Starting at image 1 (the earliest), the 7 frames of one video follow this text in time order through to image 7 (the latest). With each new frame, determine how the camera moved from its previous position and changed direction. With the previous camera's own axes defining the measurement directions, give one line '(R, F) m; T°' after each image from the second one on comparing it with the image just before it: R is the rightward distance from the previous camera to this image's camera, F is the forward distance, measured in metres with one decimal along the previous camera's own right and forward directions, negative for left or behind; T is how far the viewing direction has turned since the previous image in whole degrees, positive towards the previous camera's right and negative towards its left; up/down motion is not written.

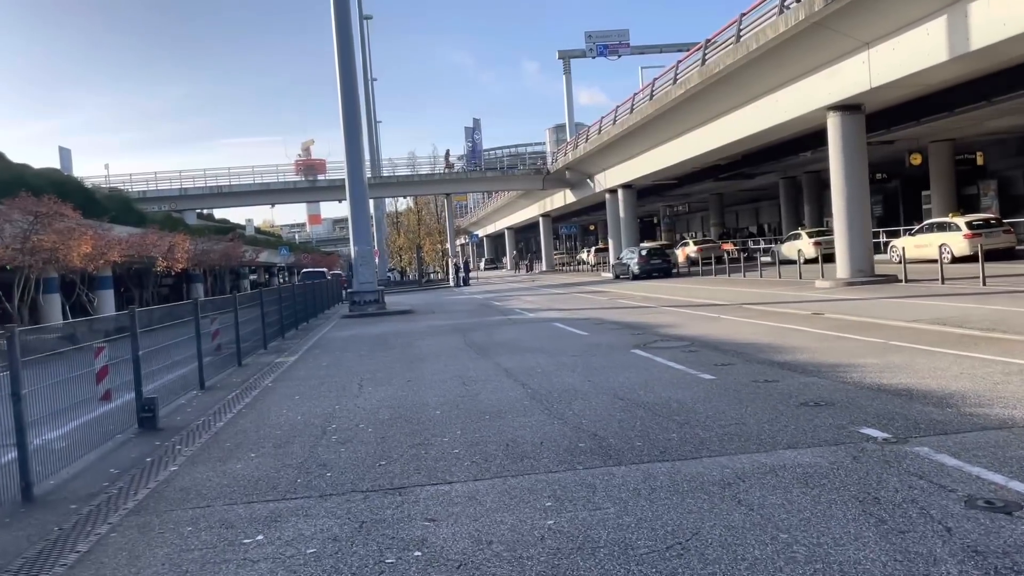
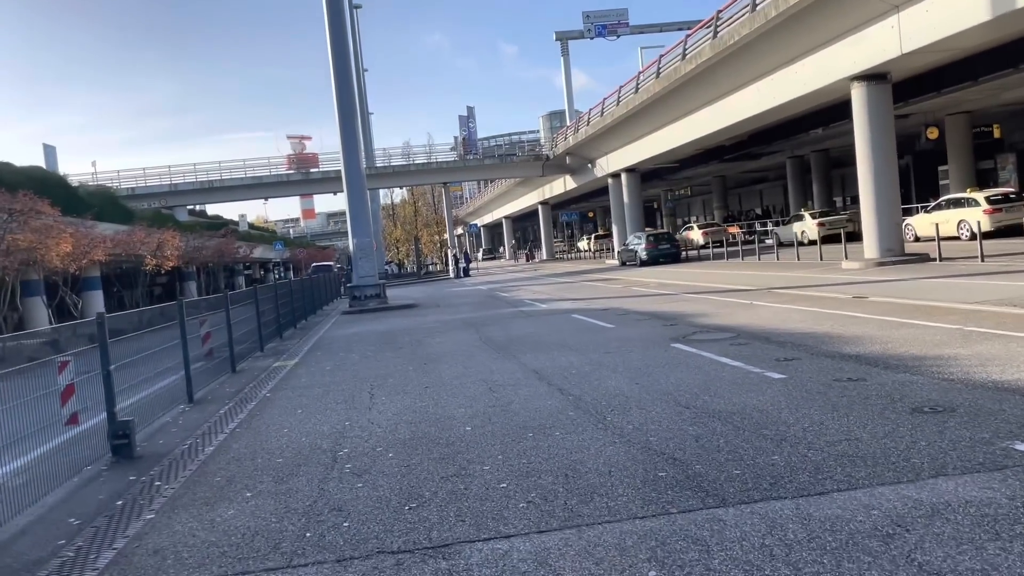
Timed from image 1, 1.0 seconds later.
(-0.4, +1.5) m; 0°
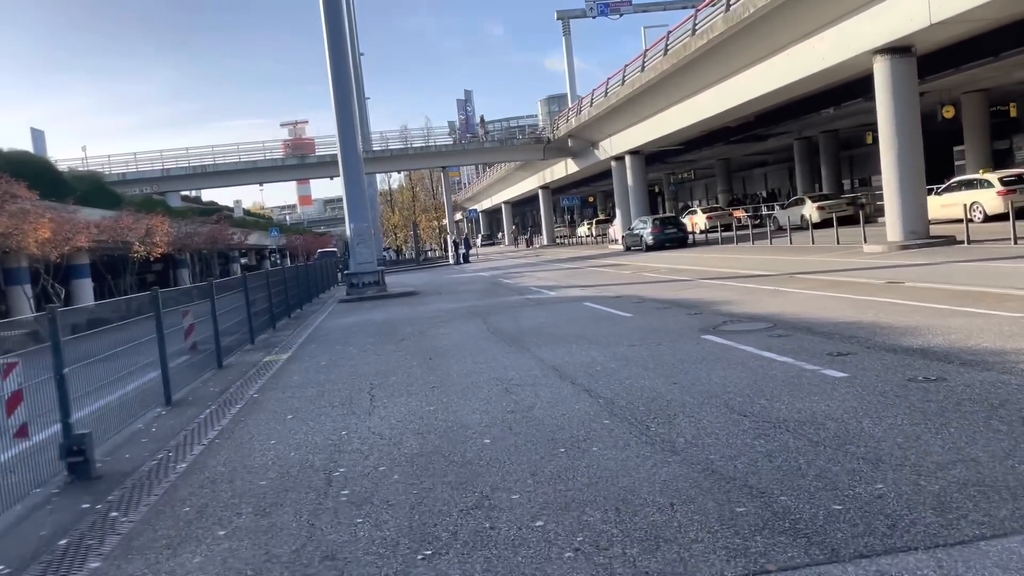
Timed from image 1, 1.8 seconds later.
(-0.2, +1.2) m; 0°
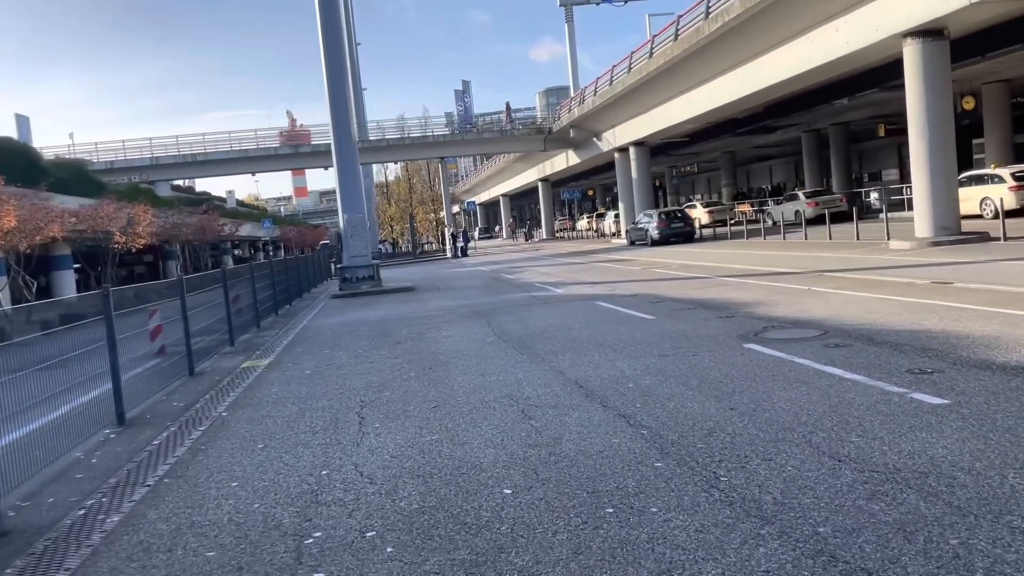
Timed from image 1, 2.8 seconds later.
(-0.2, +1.5) m; 0°
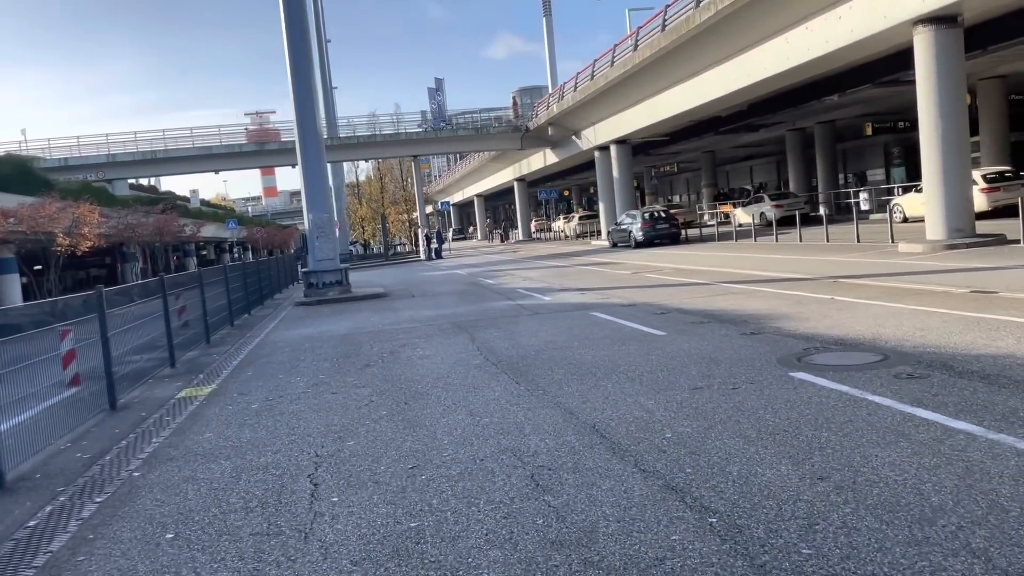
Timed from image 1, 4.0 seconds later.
(-0.2, +1.9) m; +2°
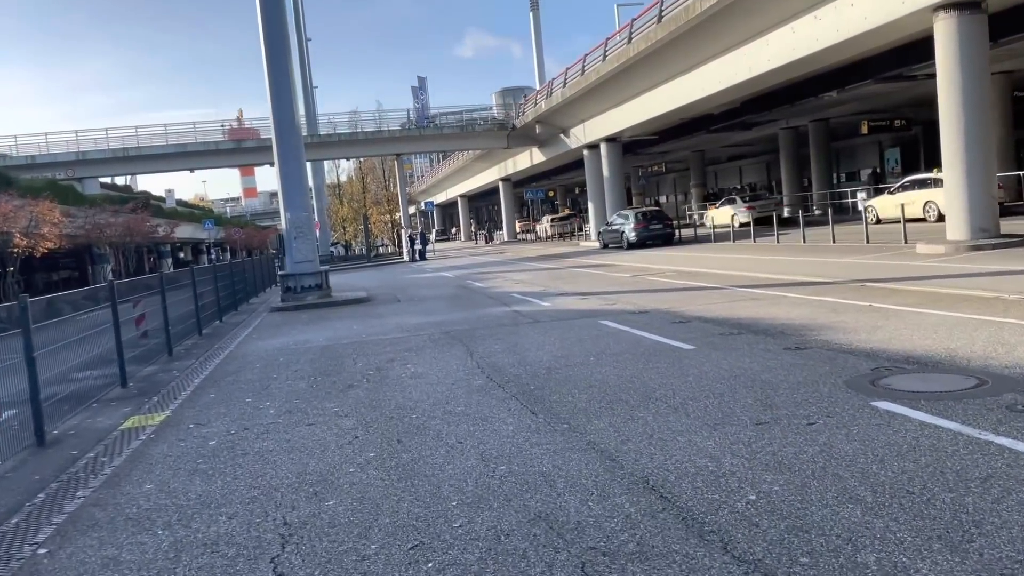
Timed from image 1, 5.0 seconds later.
(-0.3, +1.5) m; +1°
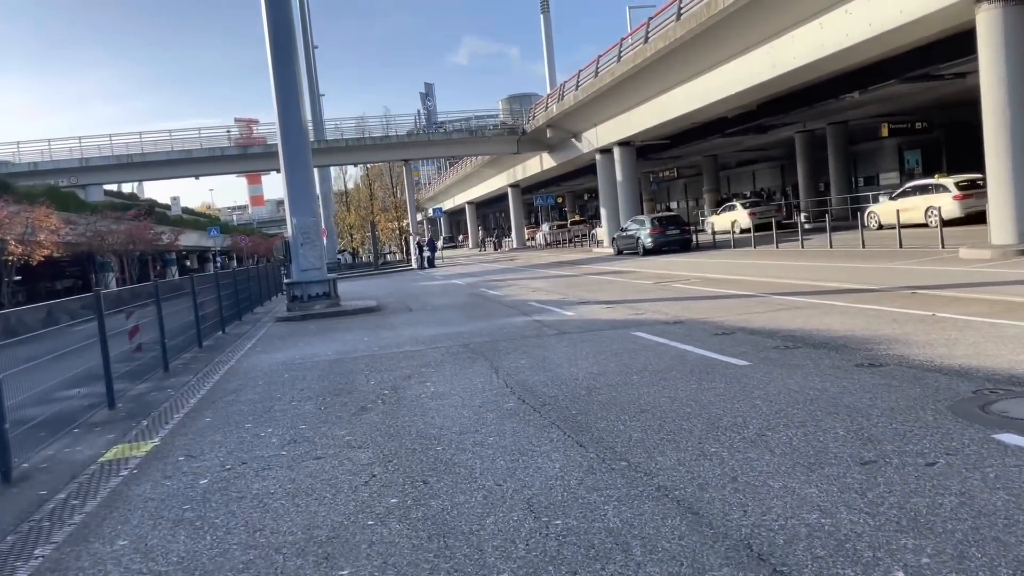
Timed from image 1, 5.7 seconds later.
(-0.3, +1.1) m; 0°
